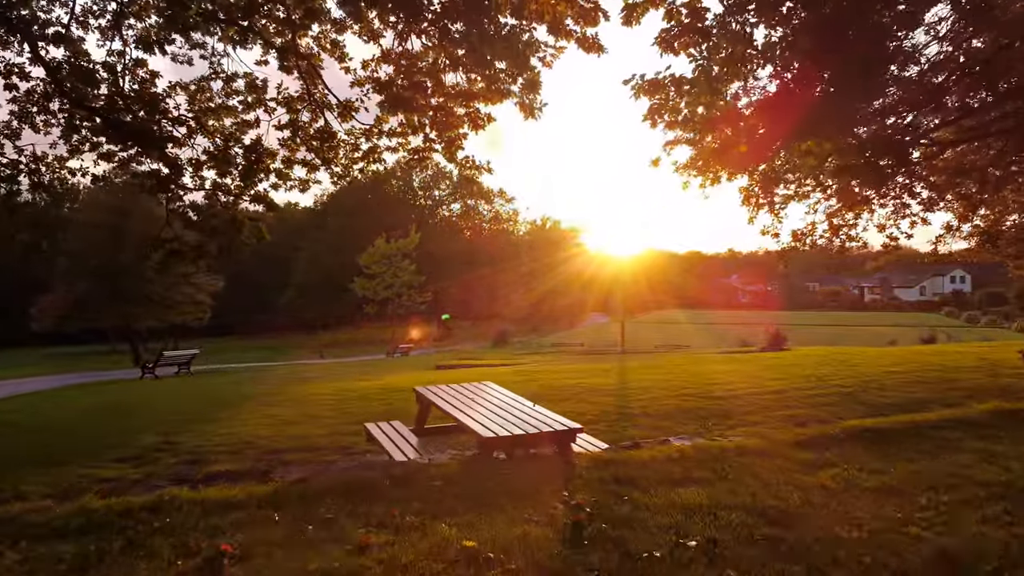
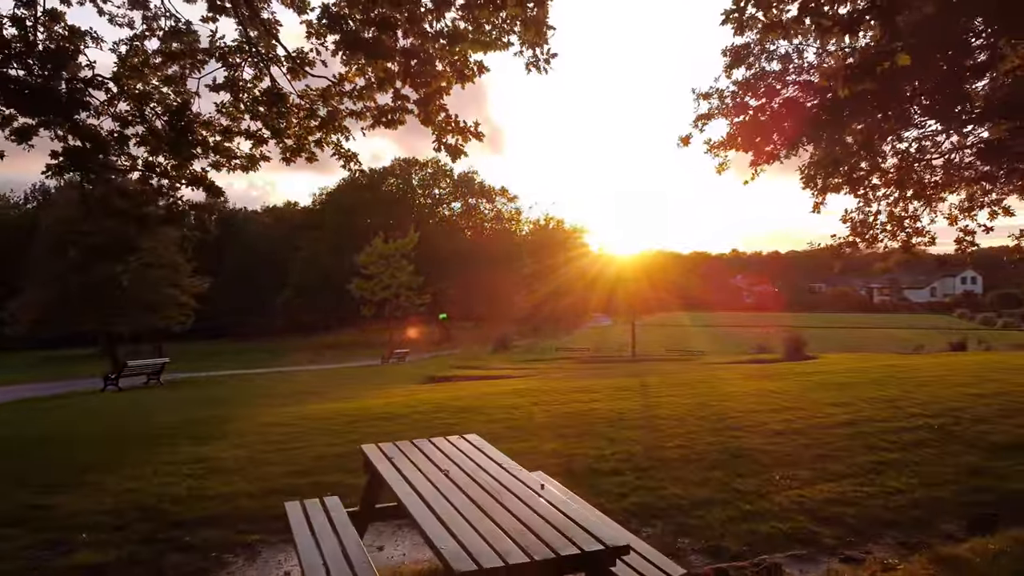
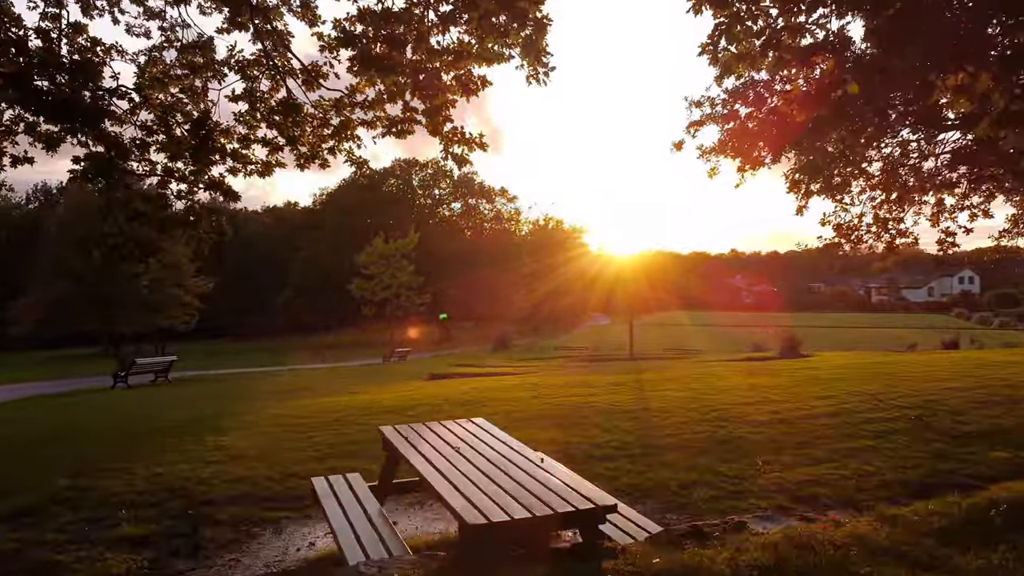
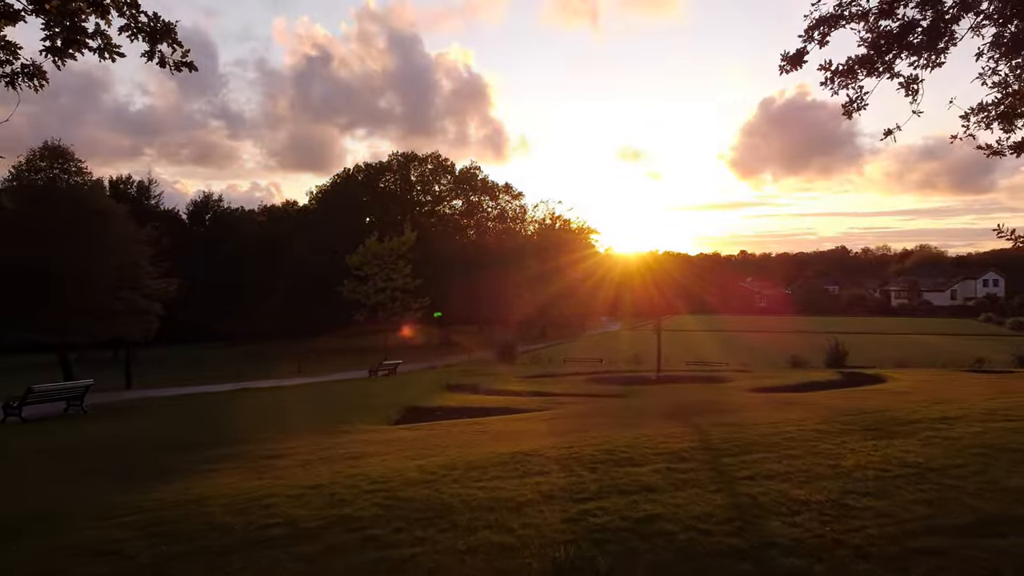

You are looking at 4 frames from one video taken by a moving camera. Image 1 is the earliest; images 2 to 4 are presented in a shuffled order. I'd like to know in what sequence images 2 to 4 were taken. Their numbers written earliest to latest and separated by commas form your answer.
3, 2, 4
